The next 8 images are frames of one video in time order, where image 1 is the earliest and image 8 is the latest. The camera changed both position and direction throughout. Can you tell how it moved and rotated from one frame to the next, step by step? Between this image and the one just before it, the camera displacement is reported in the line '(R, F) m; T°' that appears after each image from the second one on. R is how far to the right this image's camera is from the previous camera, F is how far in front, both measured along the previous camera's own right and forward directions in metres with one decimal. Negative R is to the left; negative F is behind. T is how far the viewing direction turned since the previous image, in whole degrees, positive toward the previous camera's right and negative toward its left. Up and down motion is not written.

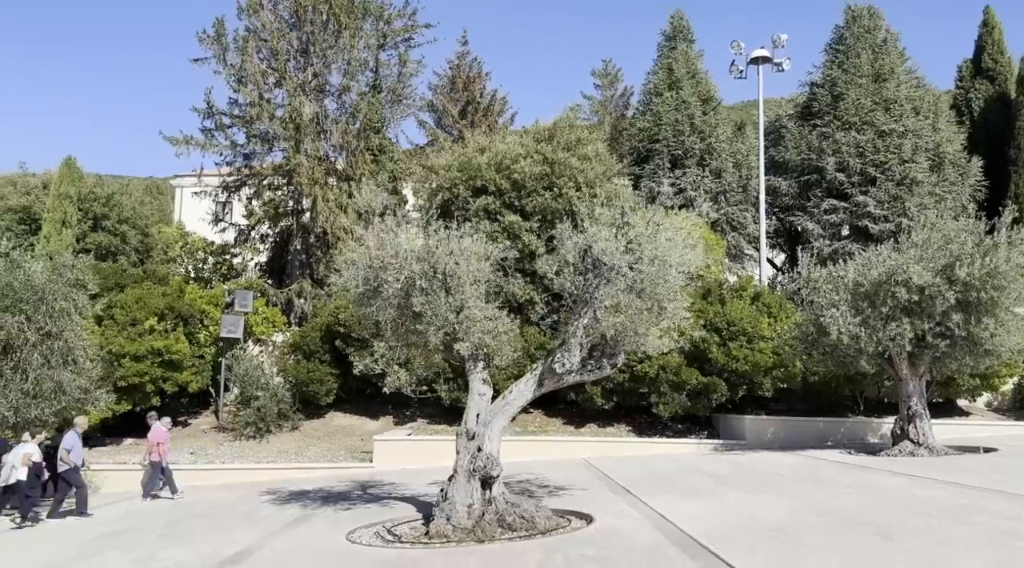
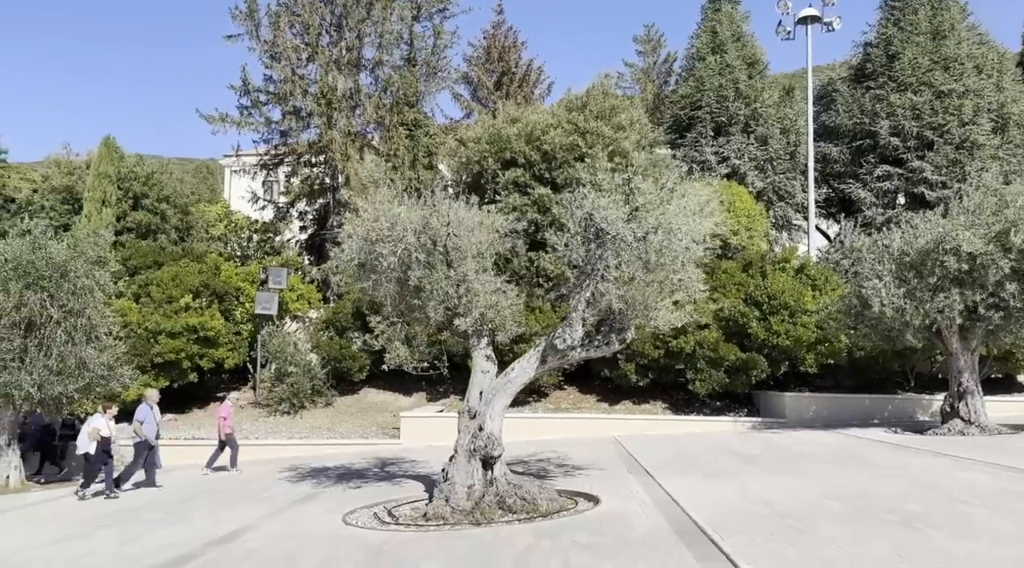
(+0.7, +0.5) m; -4°
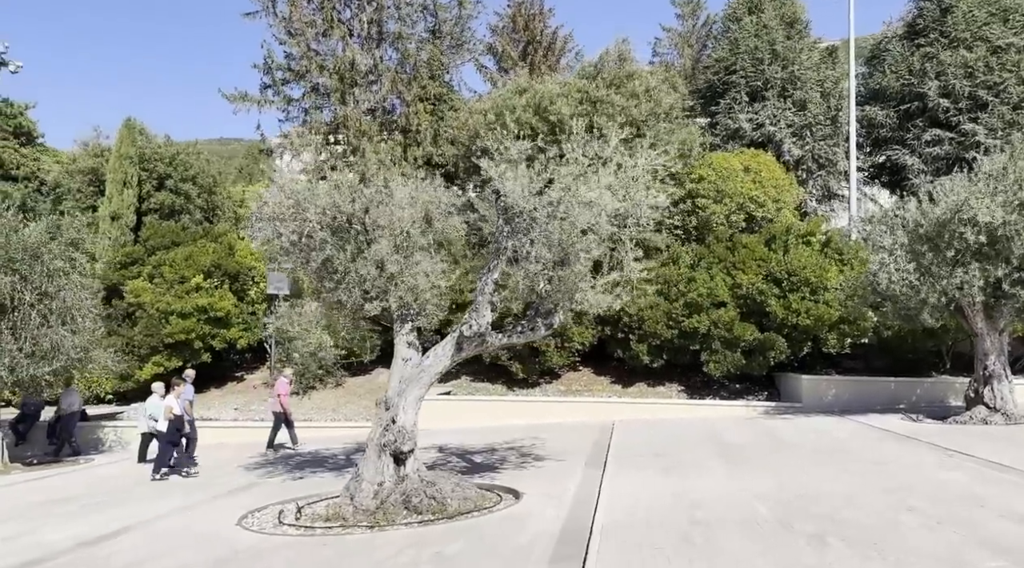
(+1.9, +0.9) m; -5°
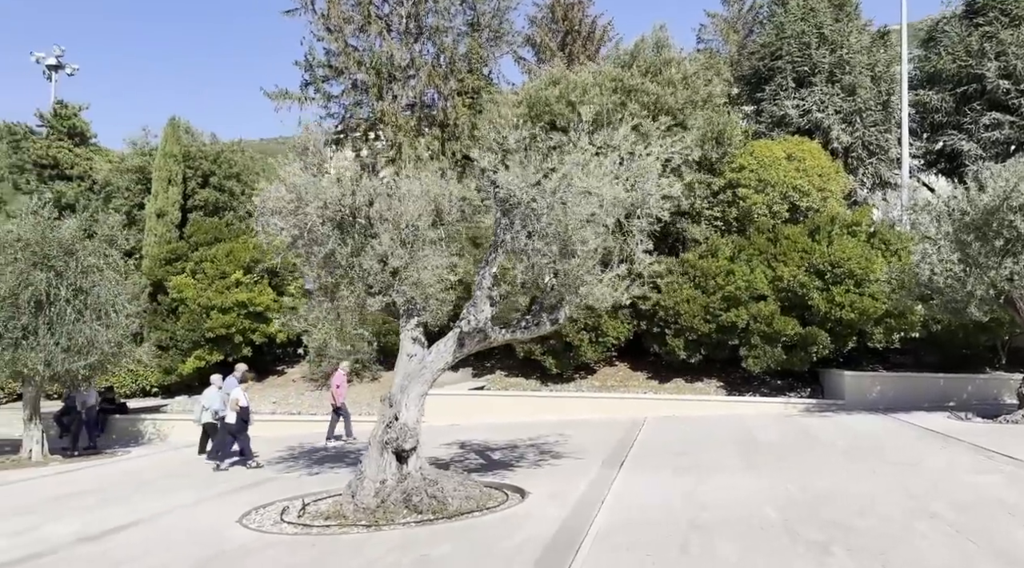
(+0.6, +0.3) m; -4°
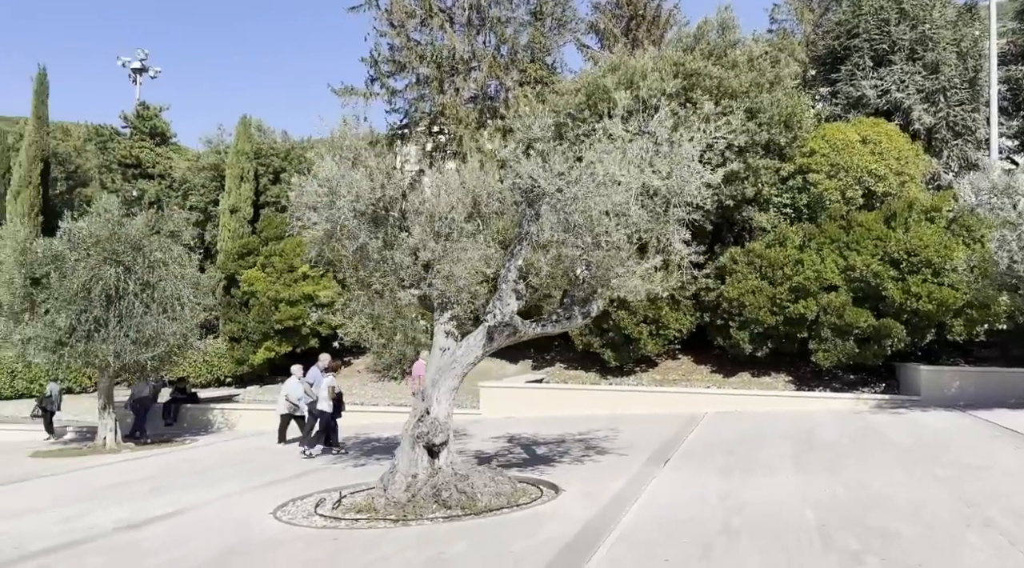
(+0.6, +0.2) m; -6°
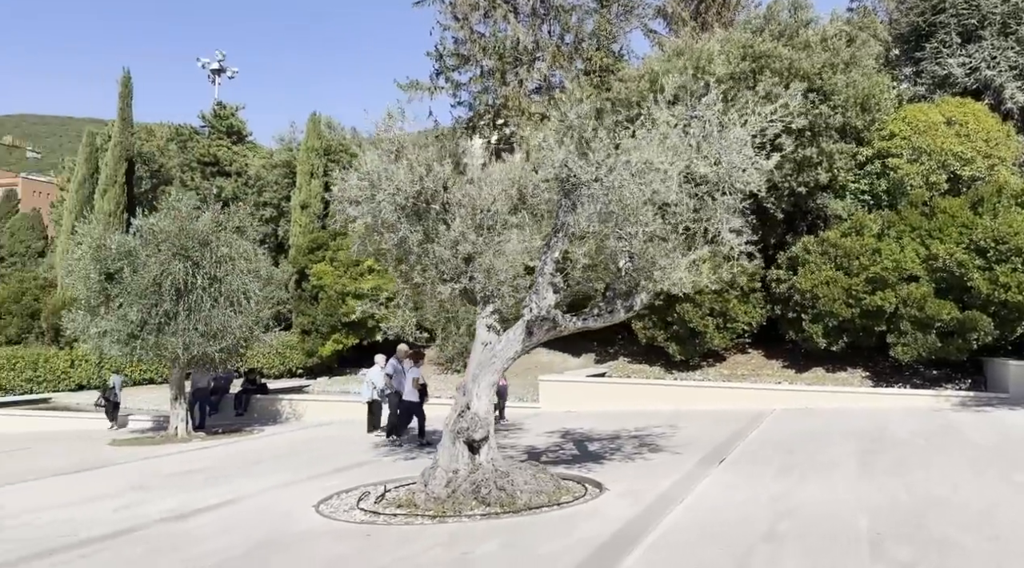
(+0.4, +0.3) m; -5°
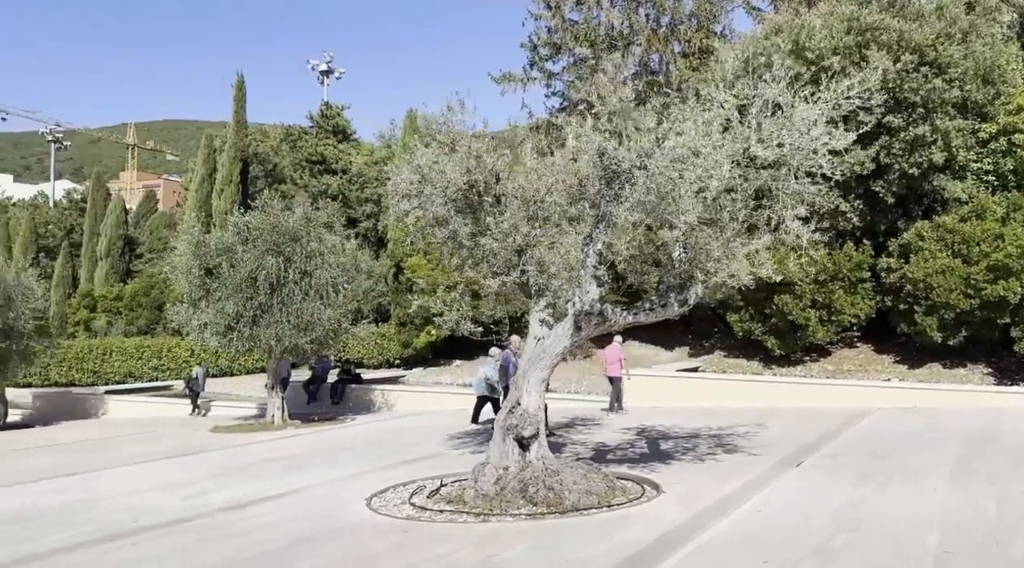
(+0.7, +0.3) m; -8°
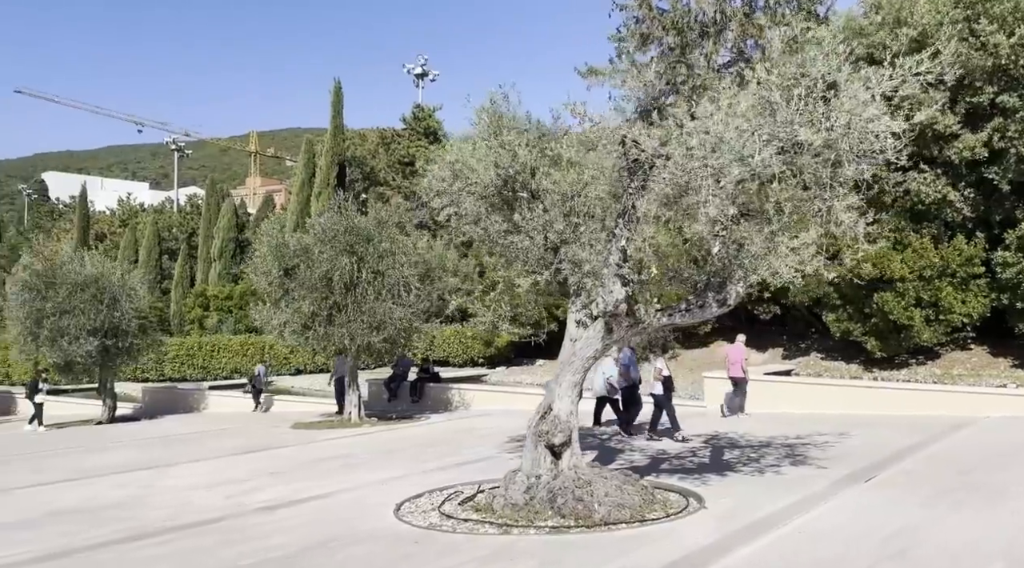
(+0.9, +0.5) m; -8°
